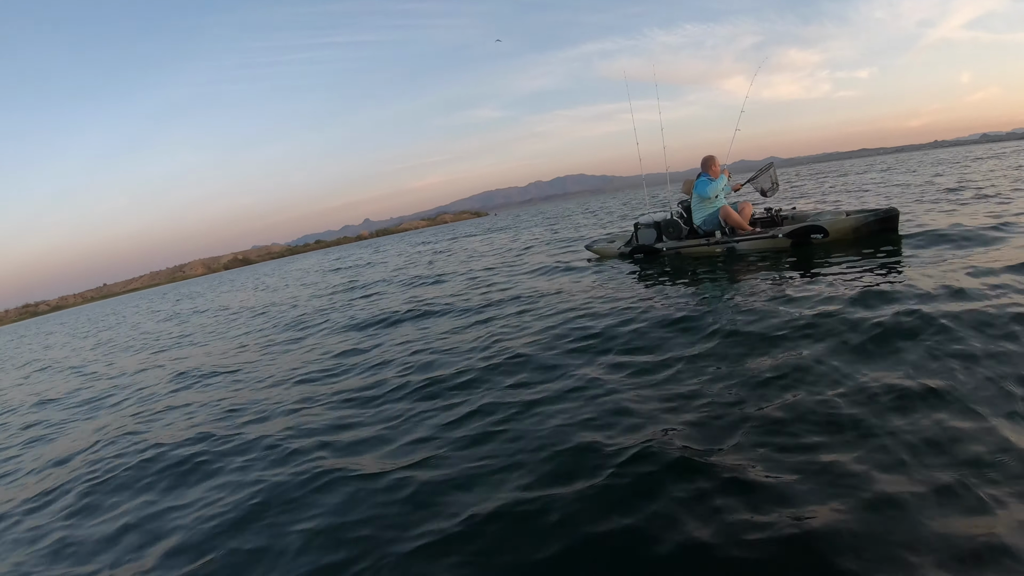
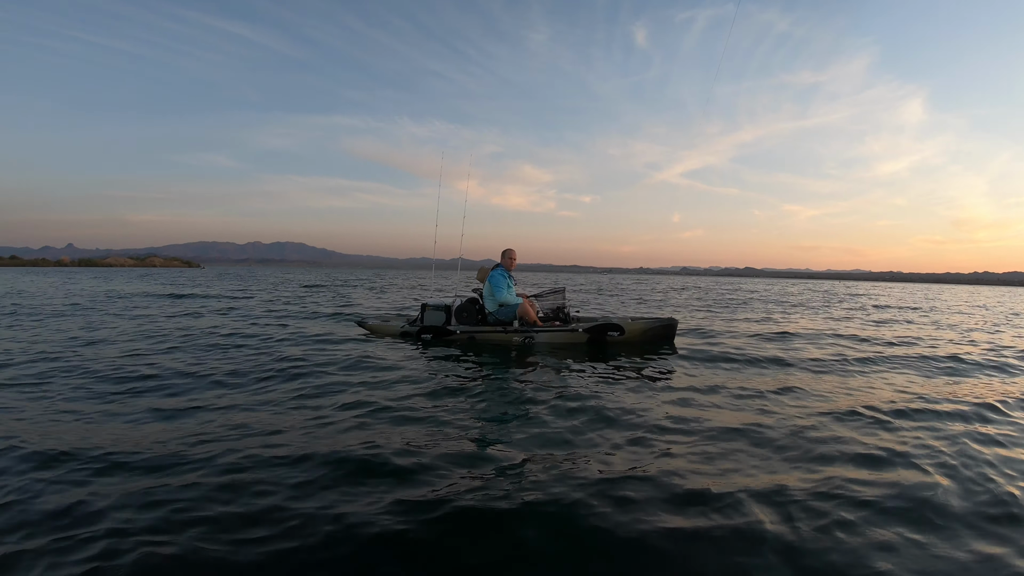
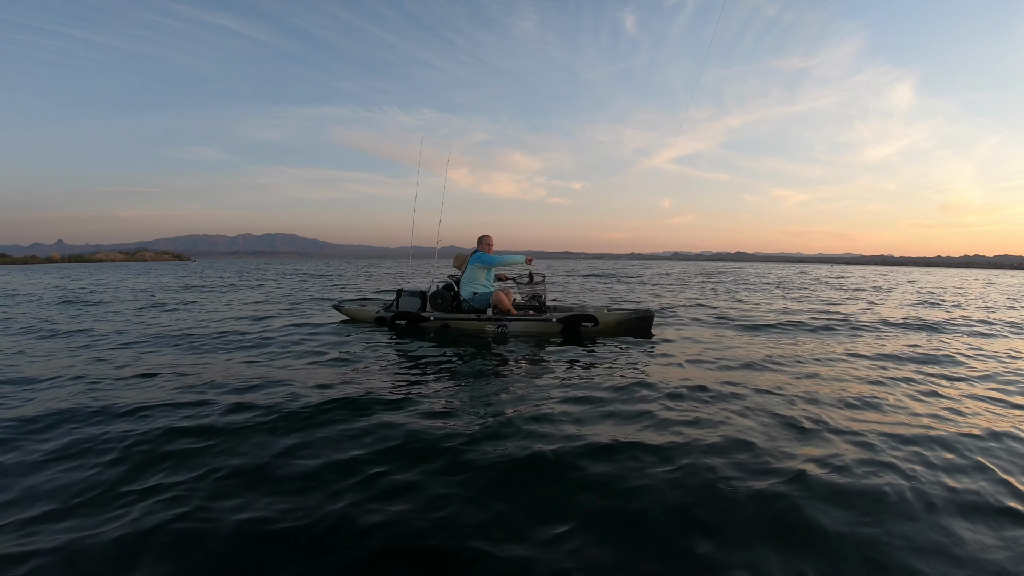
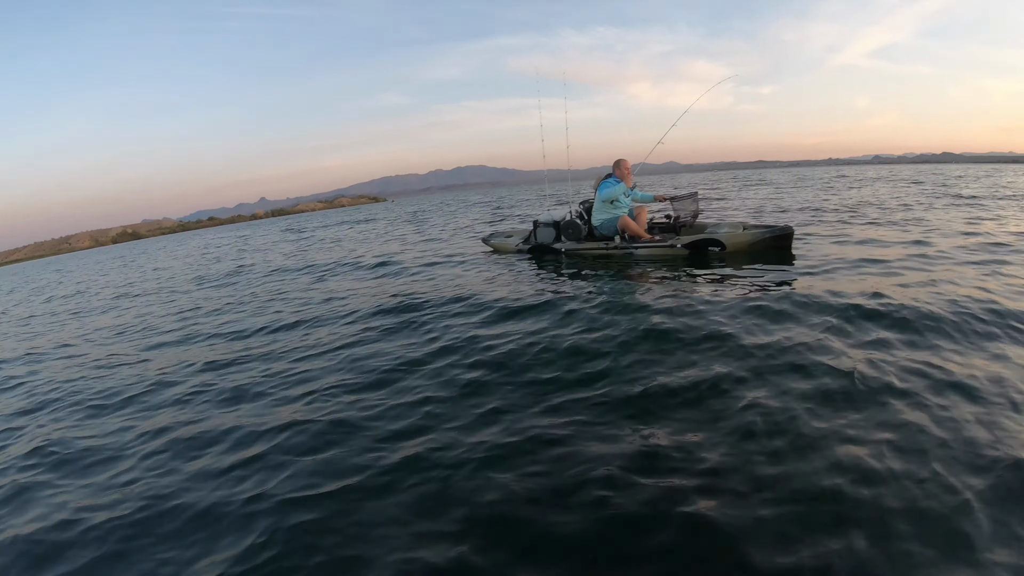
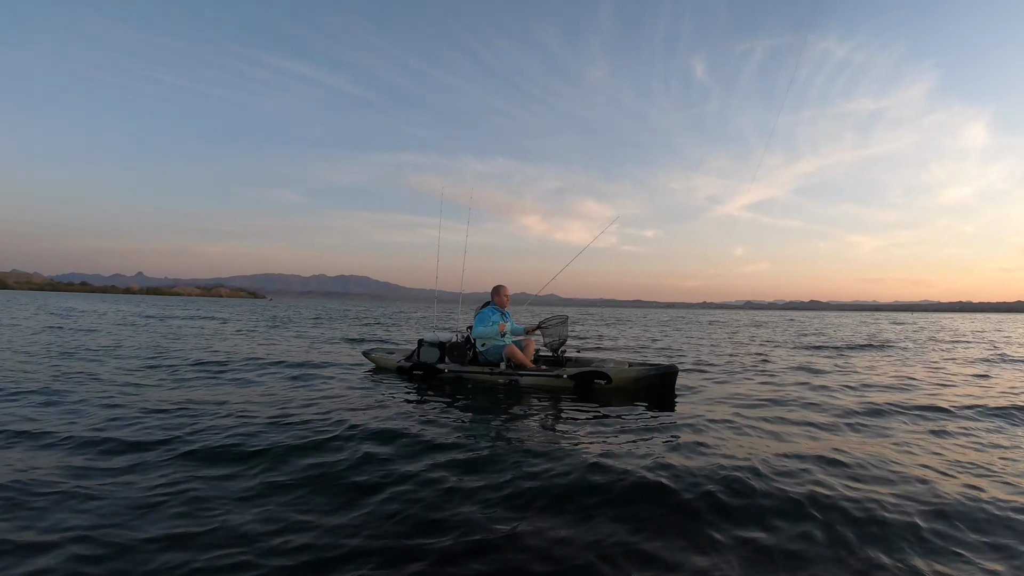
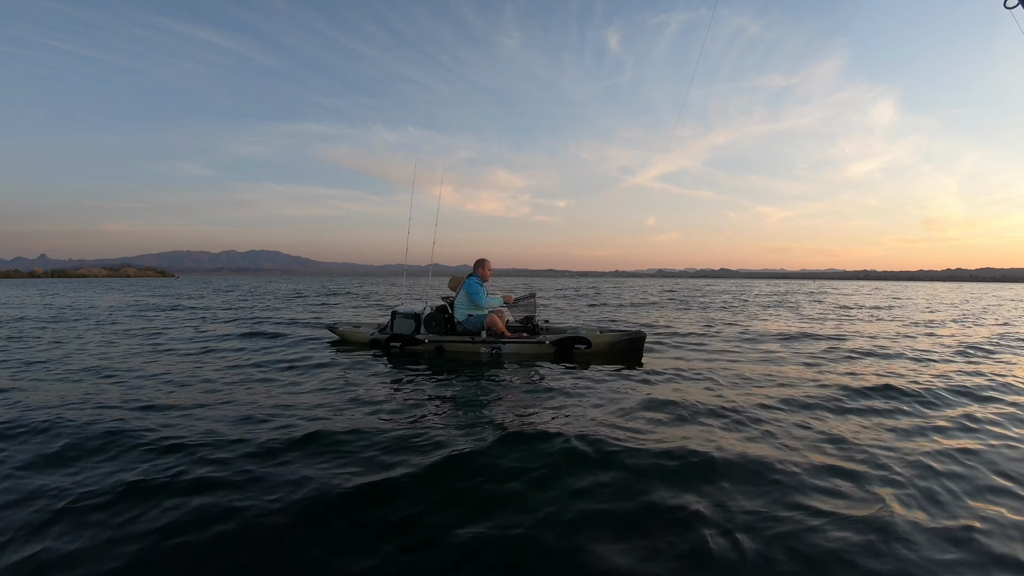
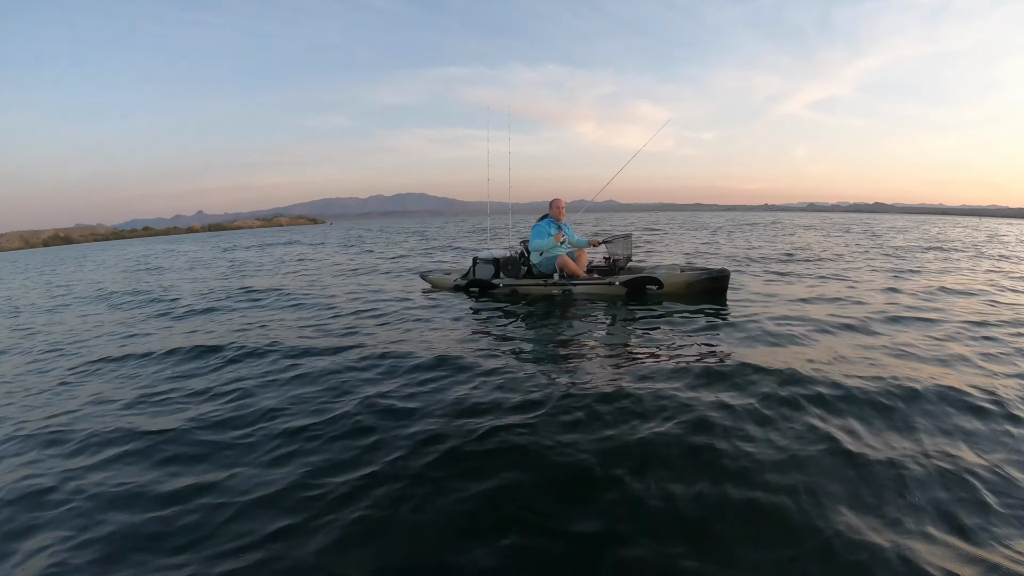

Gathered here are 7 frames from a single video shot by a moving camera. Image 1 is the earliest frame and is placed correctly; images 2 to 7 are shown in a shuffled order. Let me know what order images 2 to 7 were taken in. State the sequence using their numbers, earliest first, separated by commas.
4, 7, 5, 3, 6, 2
